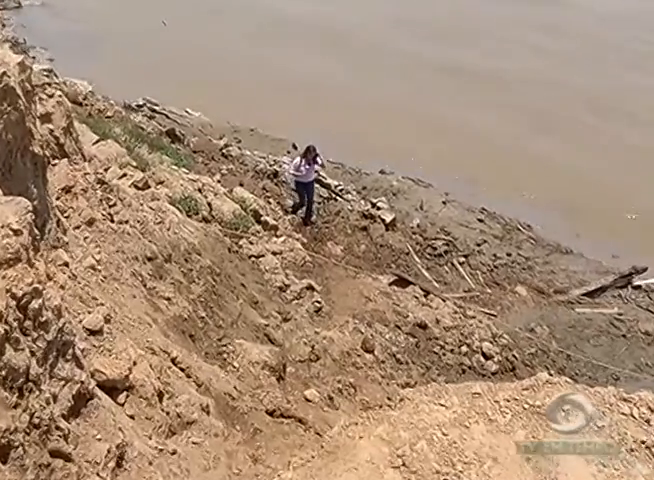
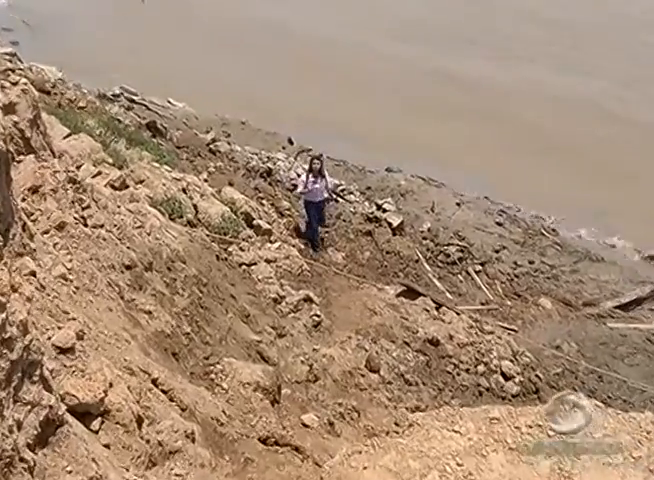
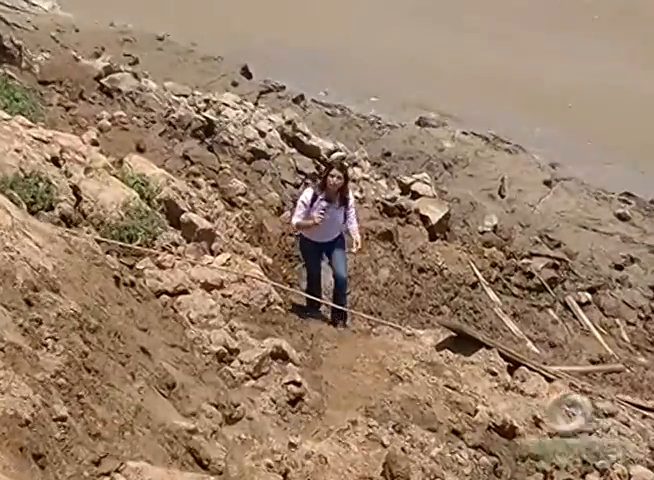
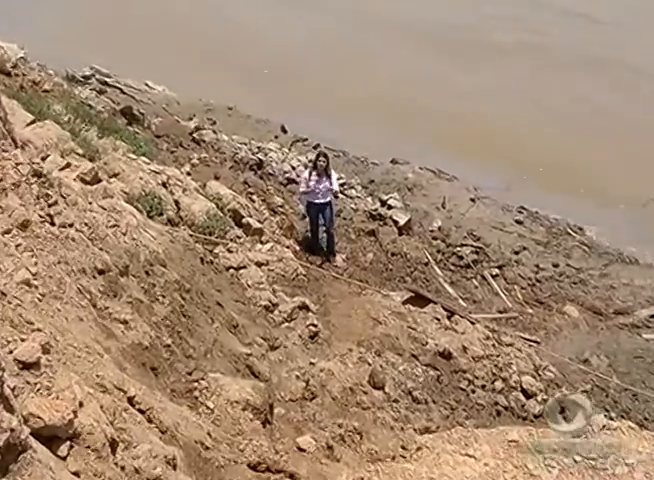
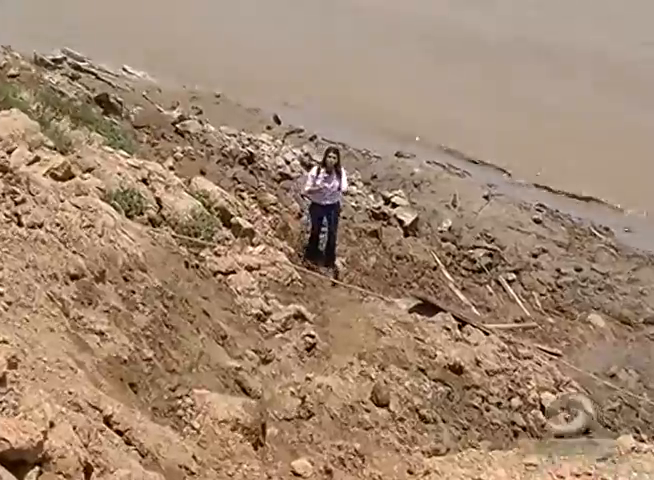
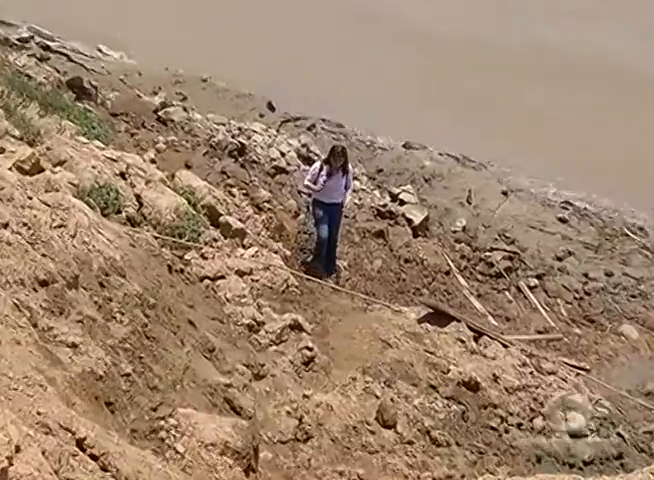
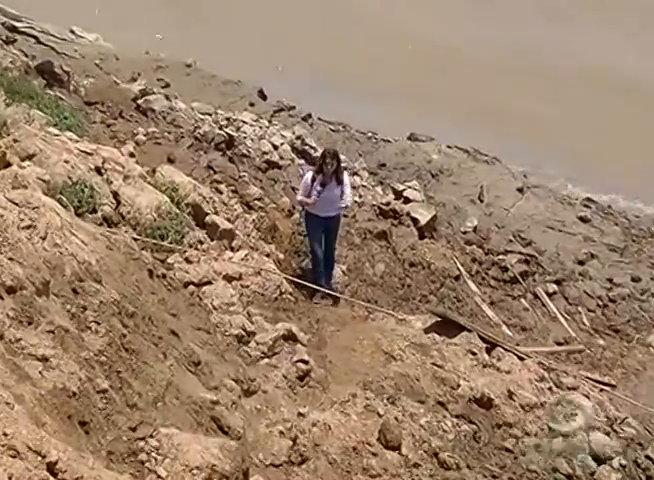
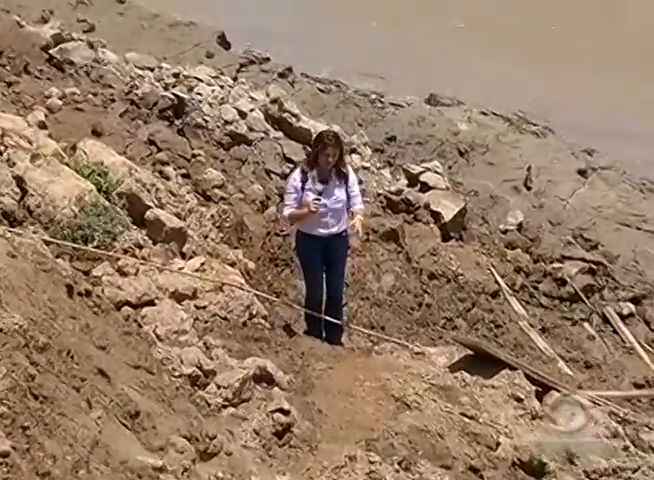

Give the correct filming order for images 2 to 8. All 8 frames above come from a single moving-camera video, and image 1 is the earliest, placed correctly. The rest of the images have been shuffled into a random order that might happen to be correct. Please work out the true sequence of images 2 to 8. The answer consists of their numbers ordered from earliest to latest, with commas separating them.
2, 4, 5, 6, 7, 3, 8
